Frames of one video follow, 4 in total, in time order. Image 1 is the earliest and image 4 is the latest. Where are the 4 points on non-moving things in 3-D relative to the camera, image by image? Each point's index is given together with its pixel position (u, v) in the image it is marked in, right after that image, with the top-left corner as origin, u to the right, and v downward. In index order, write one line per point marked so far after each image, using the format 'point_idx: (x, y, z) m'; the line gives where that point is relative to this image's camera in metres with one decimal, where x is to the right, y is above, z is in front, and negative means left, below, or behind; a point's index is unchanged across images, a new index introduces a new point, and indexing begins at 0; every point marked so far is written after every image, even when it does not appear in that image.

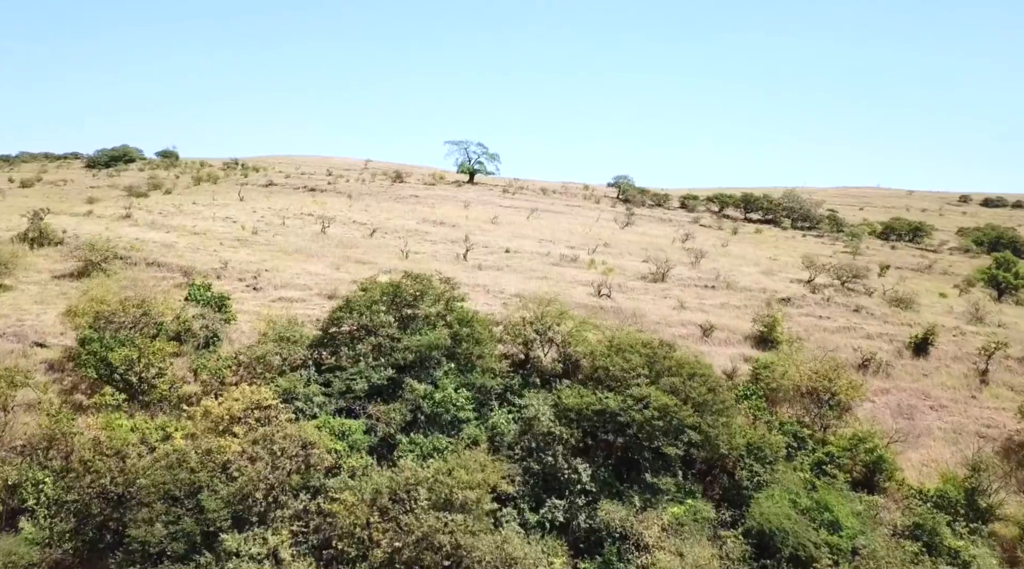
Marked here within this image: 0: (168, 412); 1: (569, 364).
0: (-6.7, -2.5, +17.3) m
1: (+1.2, -1.8, +19.3) m
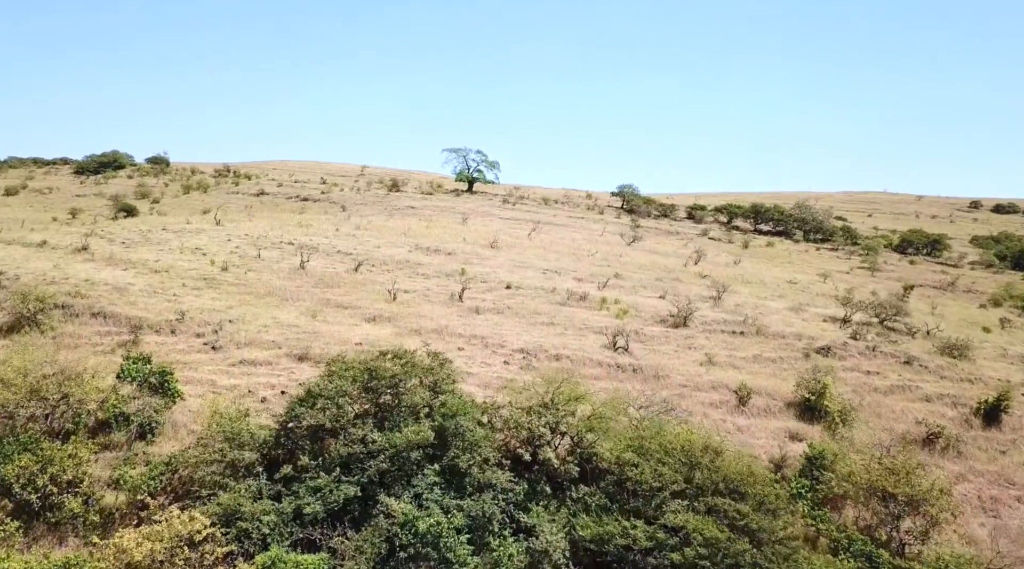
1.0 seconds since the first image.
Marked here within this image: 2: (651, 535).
0: (-6.6, -3.9, +13.7) m
1: (+1.3, -3.2, +15.7) m
2: (+2.2, -3.8, +13.7) m
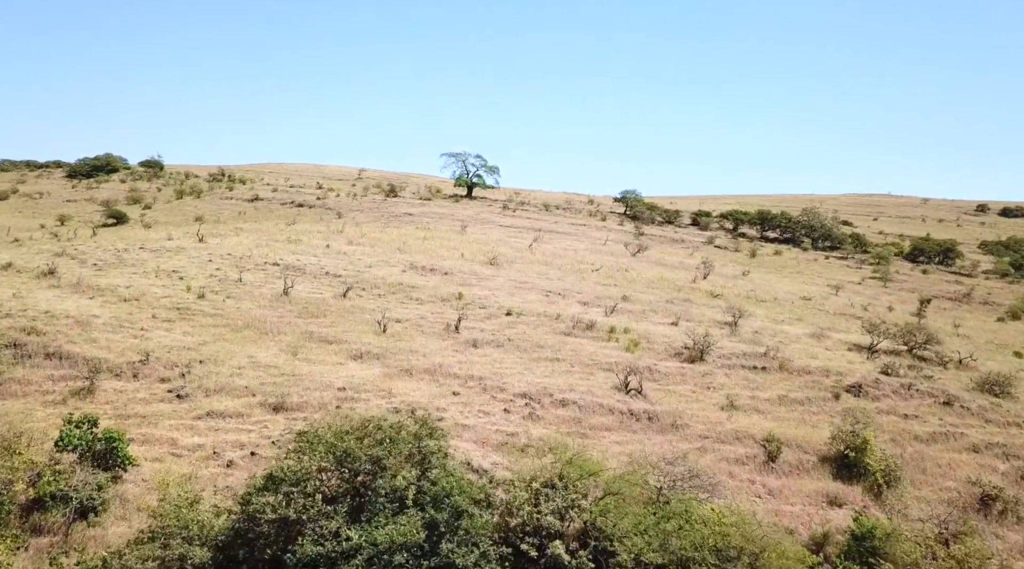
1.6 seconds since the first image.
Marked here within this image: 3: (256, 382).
0: (-6.6, -4.7, +11.5) m
1: (+1.3, -4.0, +13.4) m
2: (+2.2, -4.7, +11.5) m
3: (-5.6, -2.1, +19.7) m
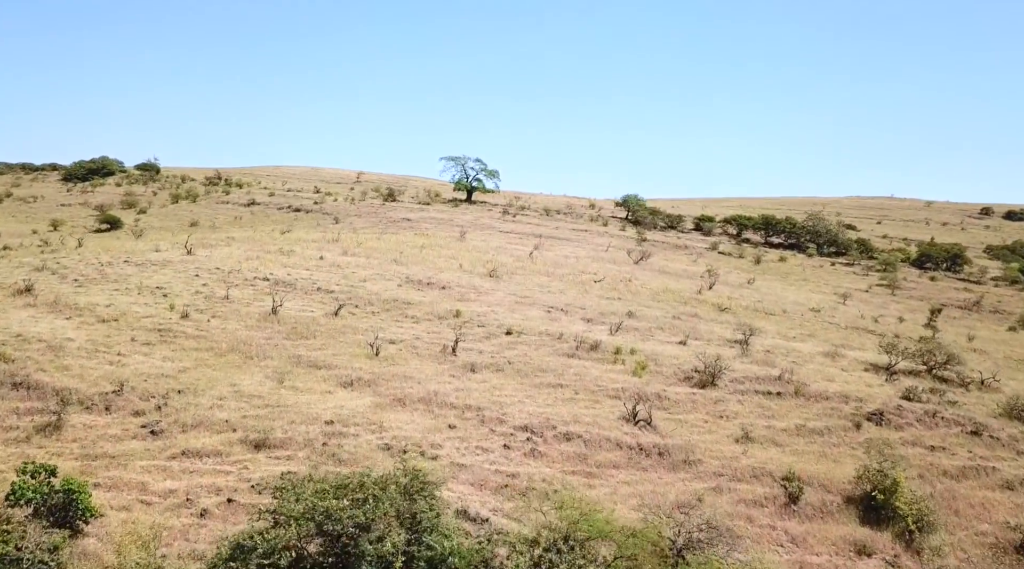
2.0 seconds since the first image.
0: (-6.6, -5.2, +10.1) m
1: (+1.3, -4.5, +12.0) m
2: (+2.2, -5.2, +10.1) m
3: (-5.6, -2.7, +18.3) m
